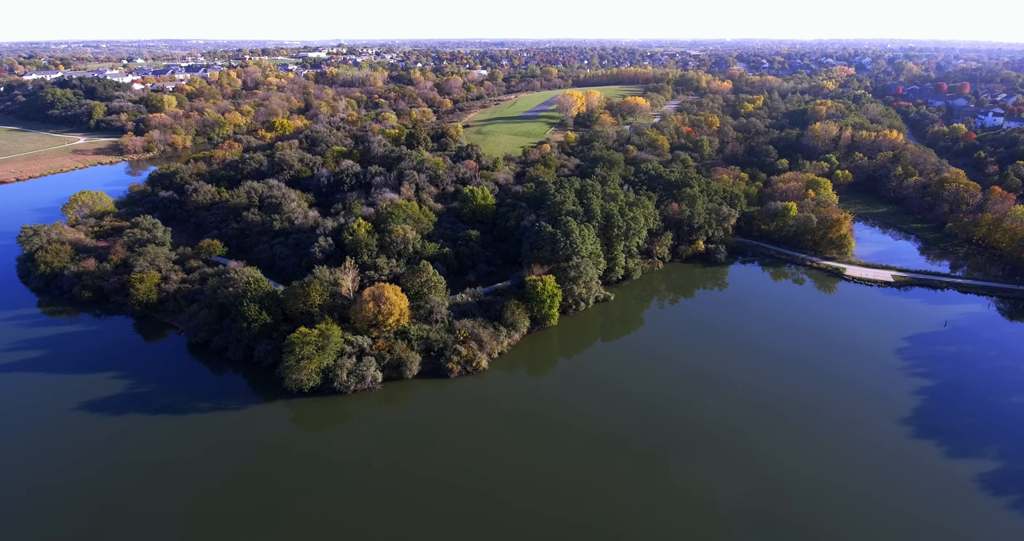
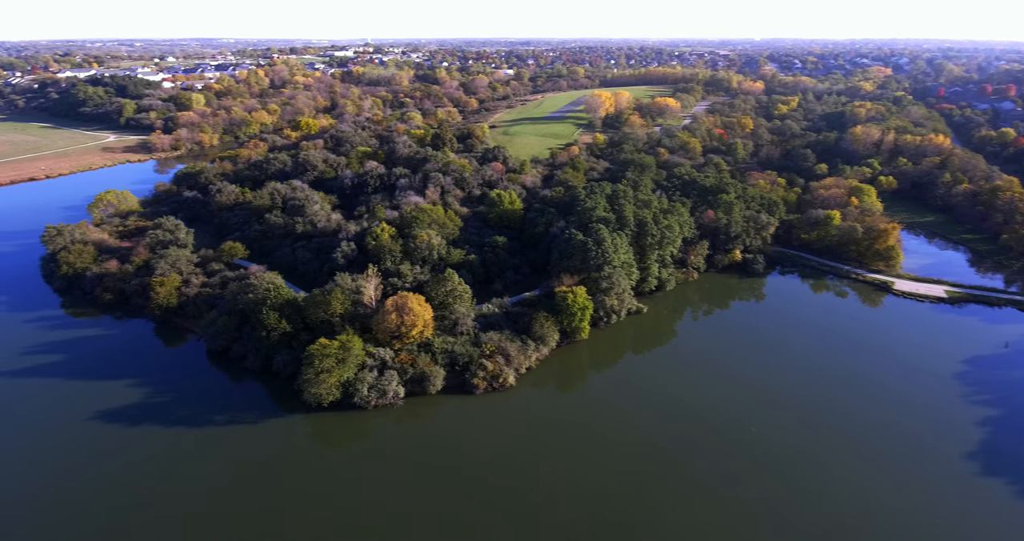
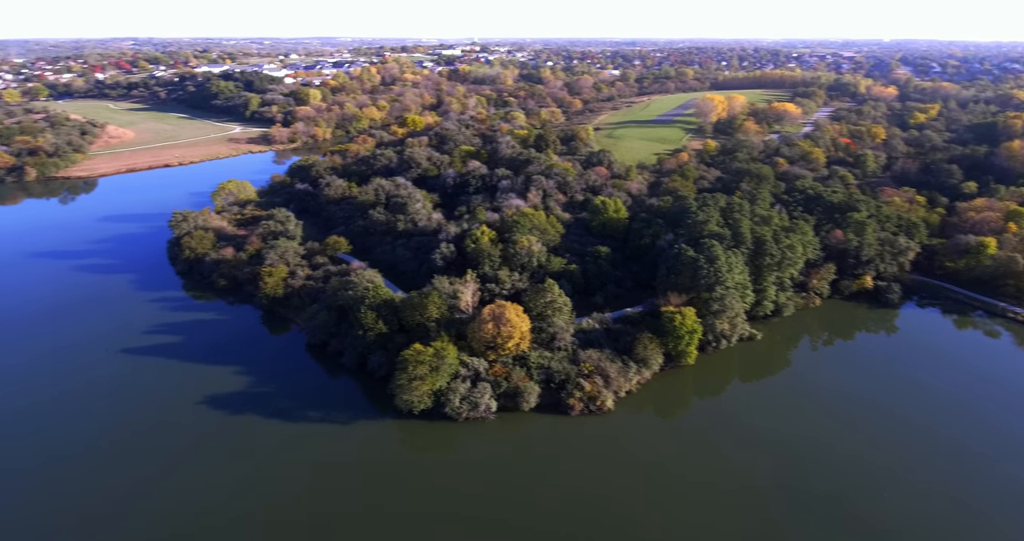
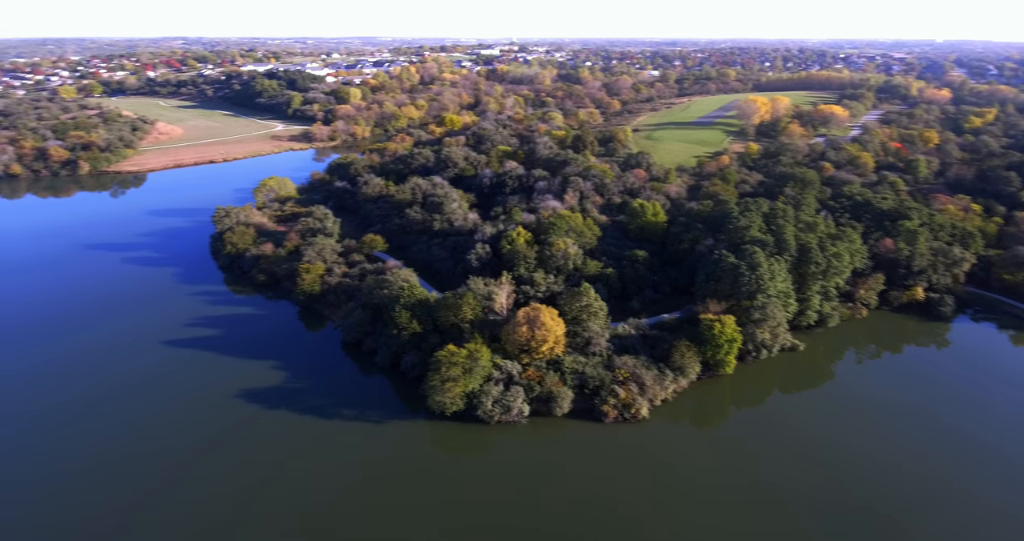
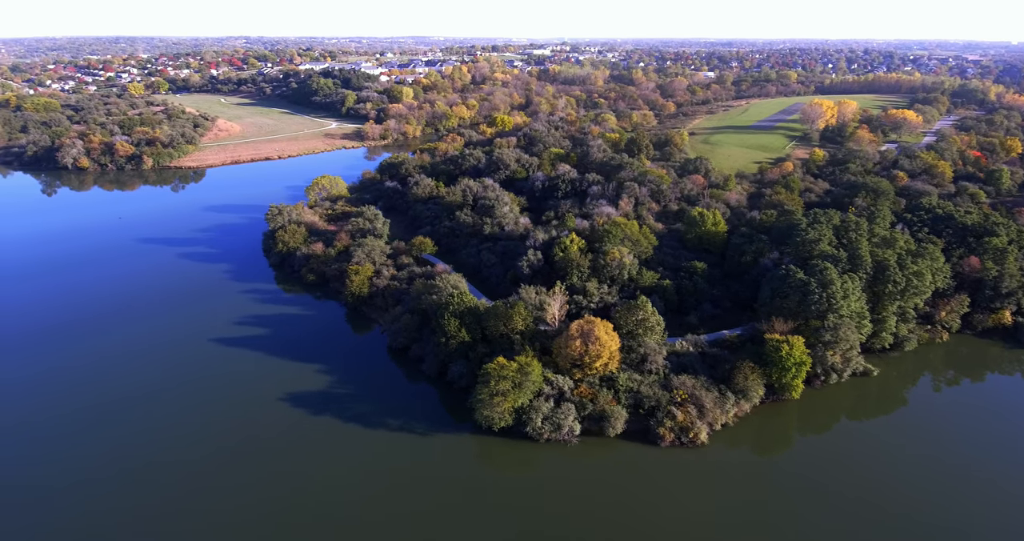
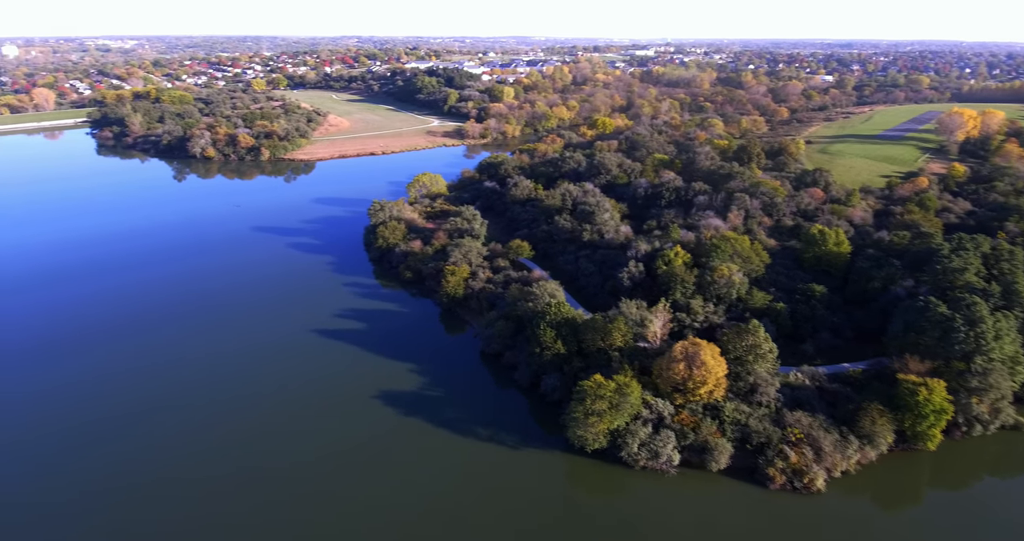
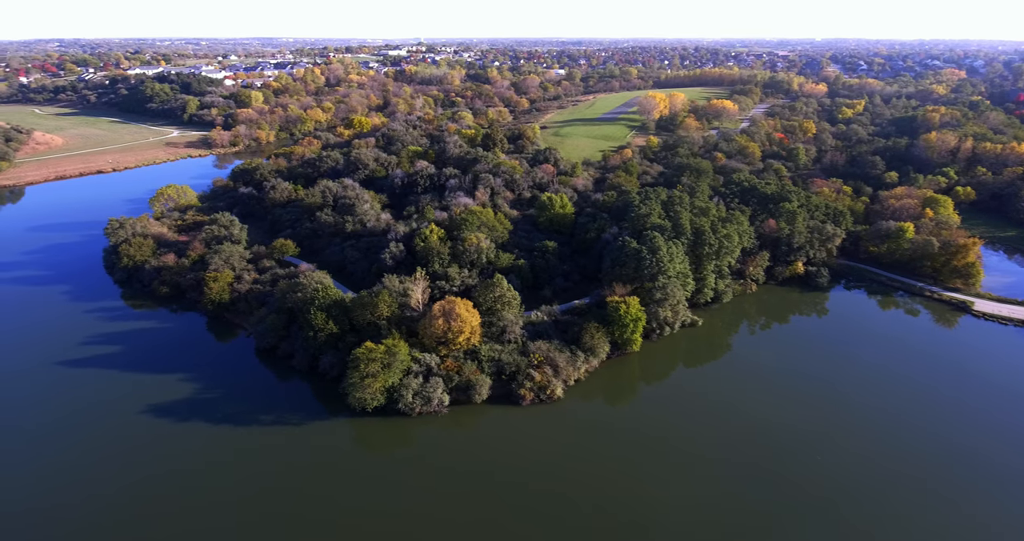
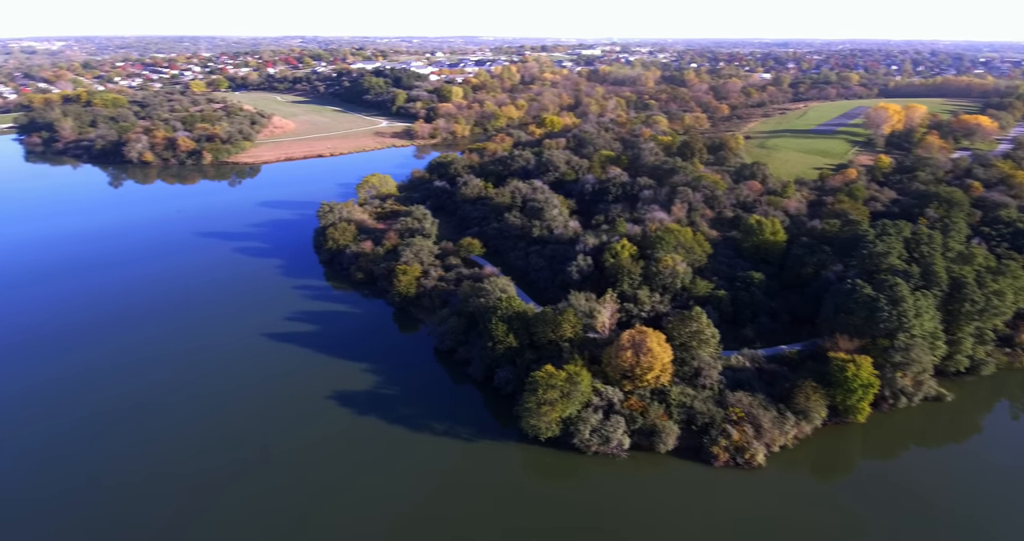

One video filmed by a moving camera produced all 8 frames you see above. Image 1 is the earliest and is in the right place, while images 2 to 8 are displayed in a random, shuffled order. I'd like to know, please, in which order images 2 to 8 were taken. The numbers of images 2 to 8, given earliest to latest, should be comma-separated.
2, 7, 3, 4, 5, 8, 6
